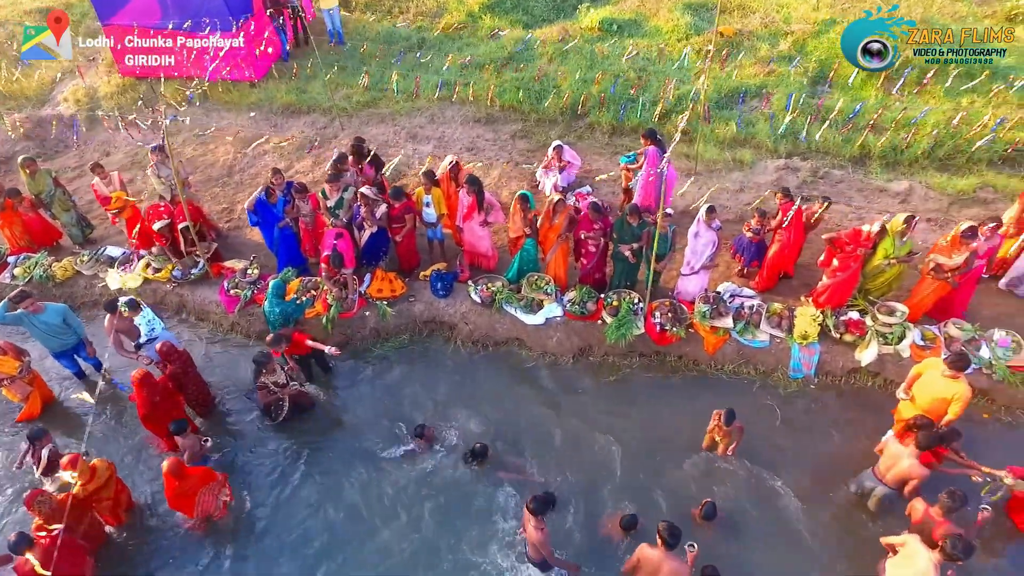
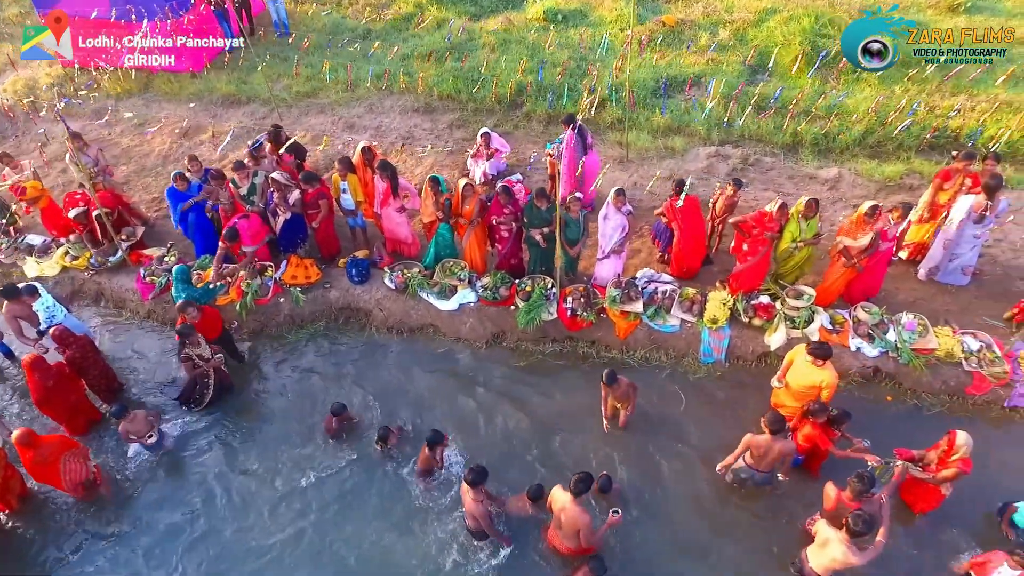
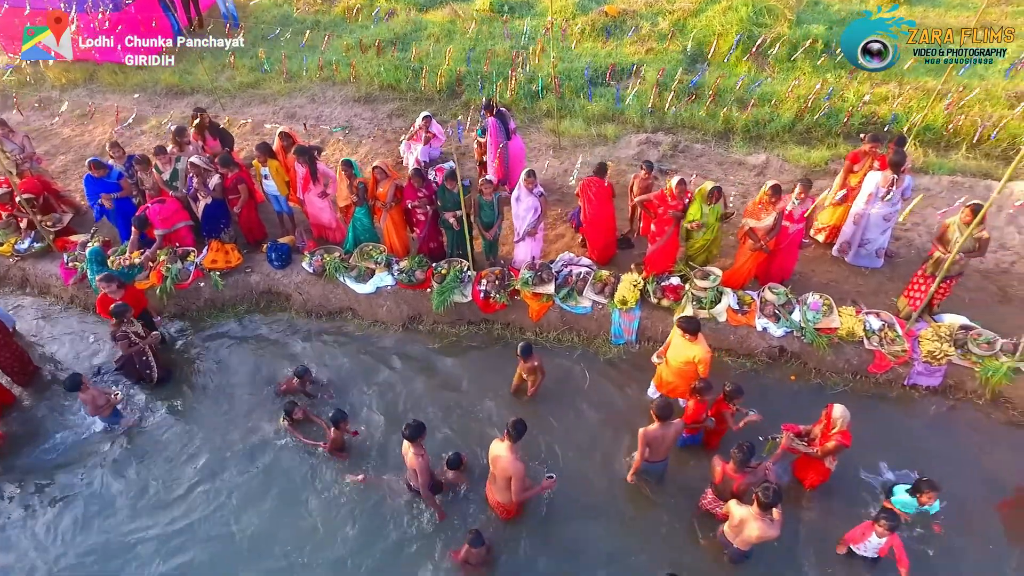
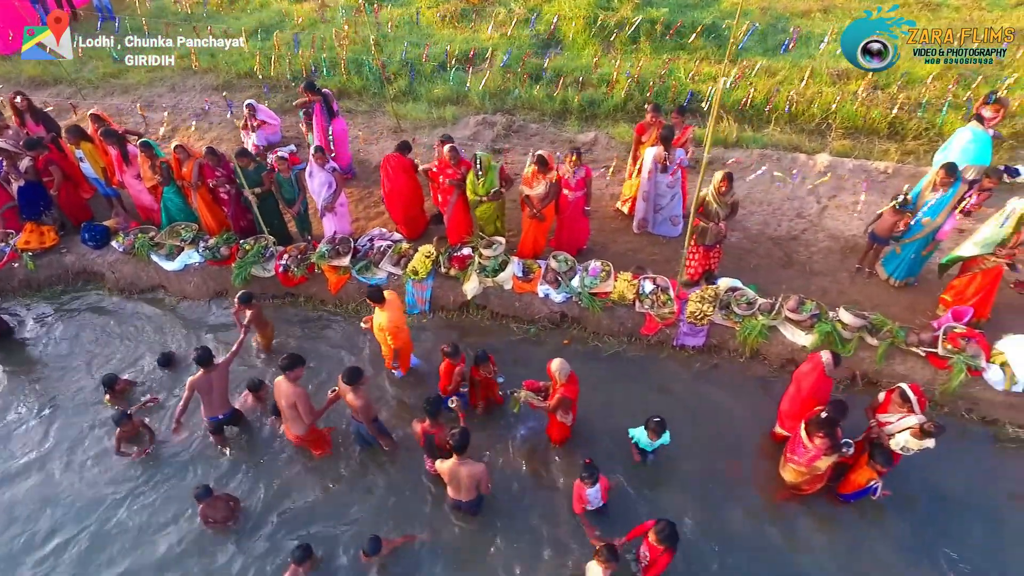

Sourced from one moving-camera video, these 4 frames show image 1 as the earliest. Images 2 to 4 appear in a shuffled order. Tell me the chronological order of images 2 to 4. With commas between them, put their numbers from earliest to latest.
2, 3, 4
